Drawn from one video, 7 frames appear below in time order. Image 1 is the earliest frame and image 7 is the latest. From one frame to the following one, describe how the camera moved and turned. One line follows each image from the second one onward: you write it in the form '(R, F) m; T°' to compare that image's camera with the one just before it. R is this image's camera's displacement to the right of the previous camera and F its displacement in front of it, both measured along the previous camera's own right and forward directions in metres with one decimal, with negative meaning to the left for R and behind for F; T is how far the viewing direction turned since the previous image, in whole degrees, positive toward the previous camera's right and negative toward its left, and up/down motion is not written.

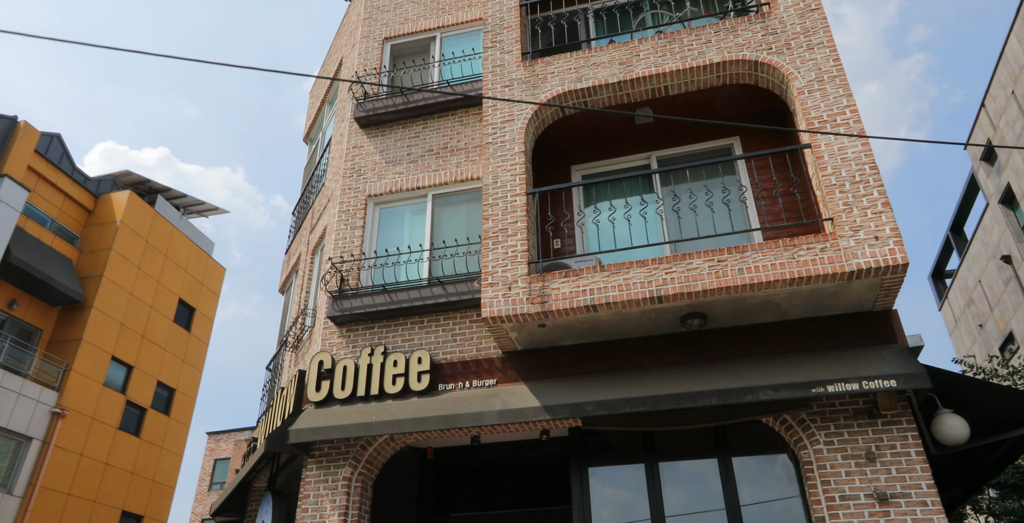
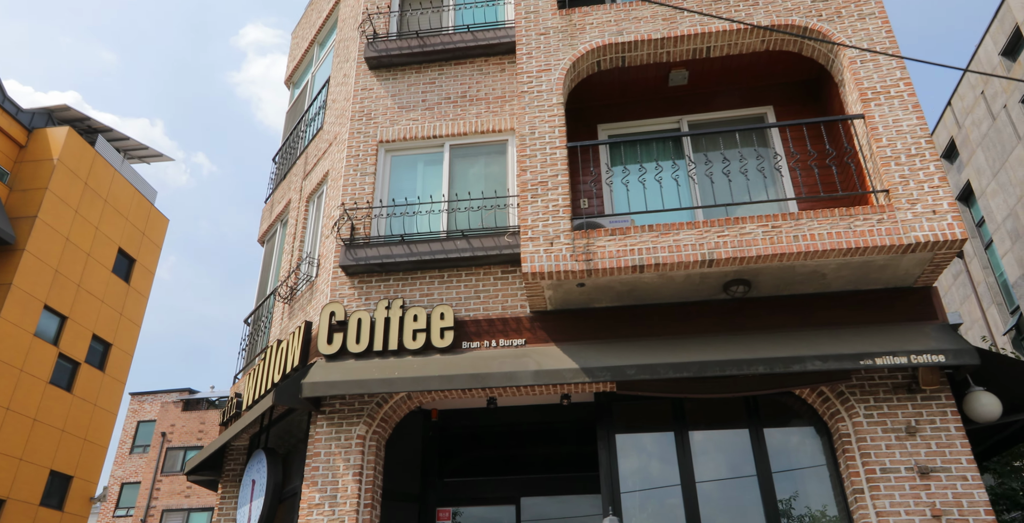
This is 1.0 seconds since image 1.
(-1.2, +0.5) m; +6°
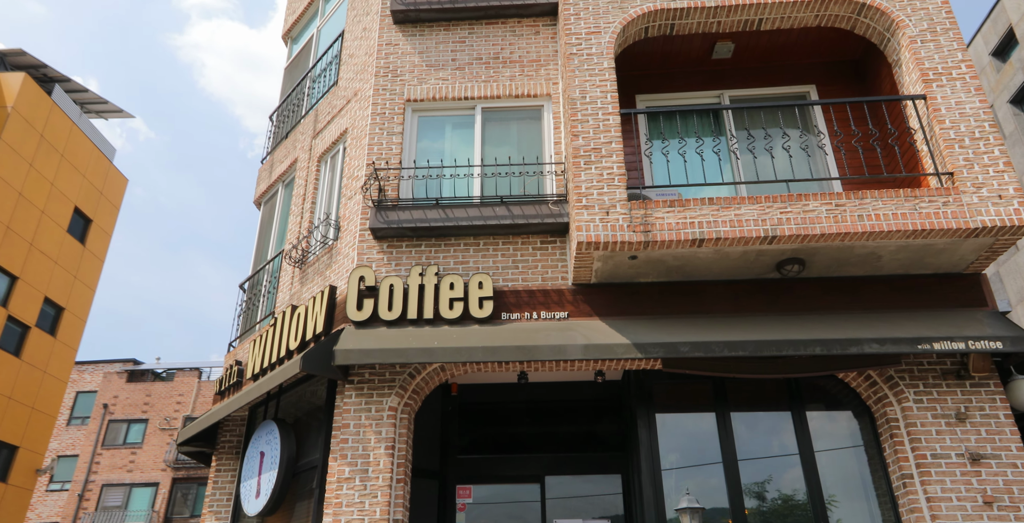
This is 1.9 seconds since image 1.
(-1.1, +0.4) m; +4°
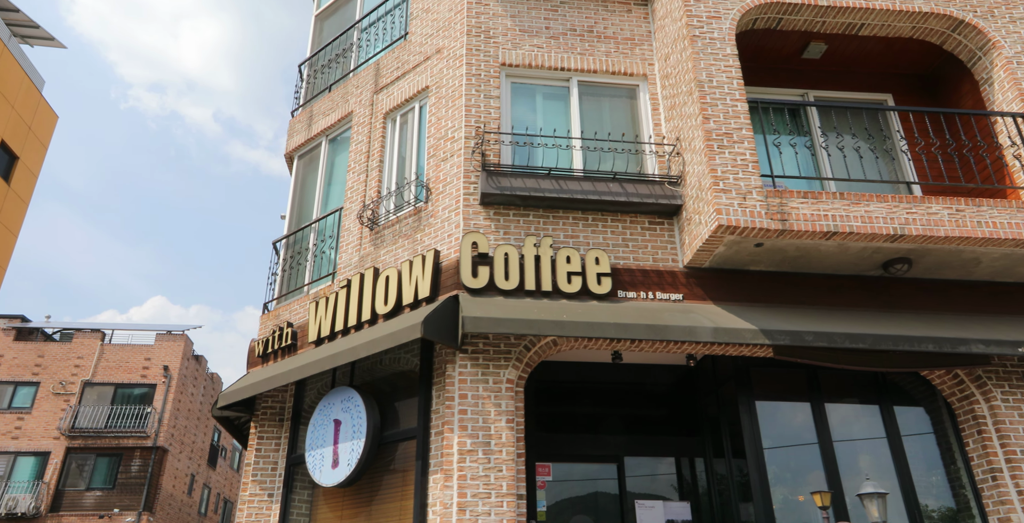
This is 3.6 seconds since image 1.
(-2.4, +0.4) m; +8°
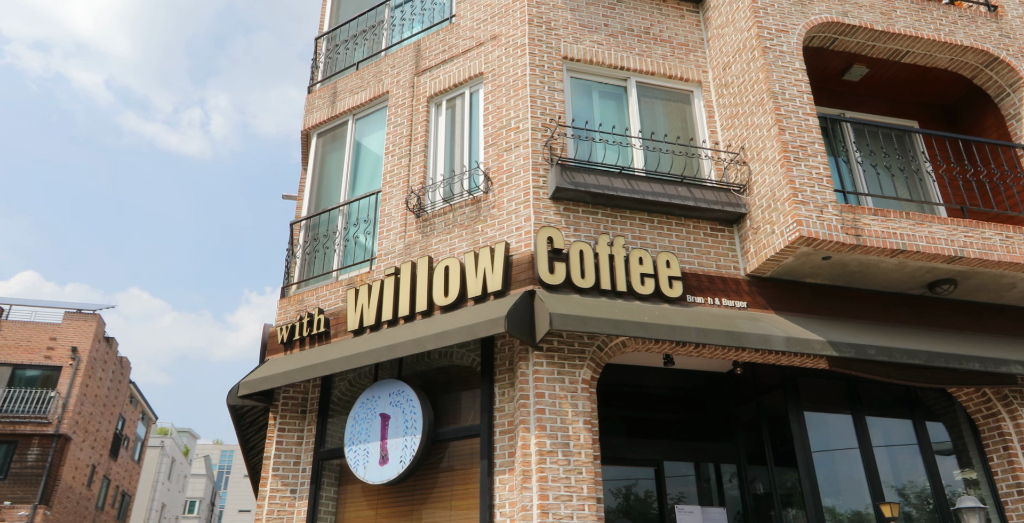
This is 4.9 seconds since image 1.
(-1.8, +0.3) m; +7°
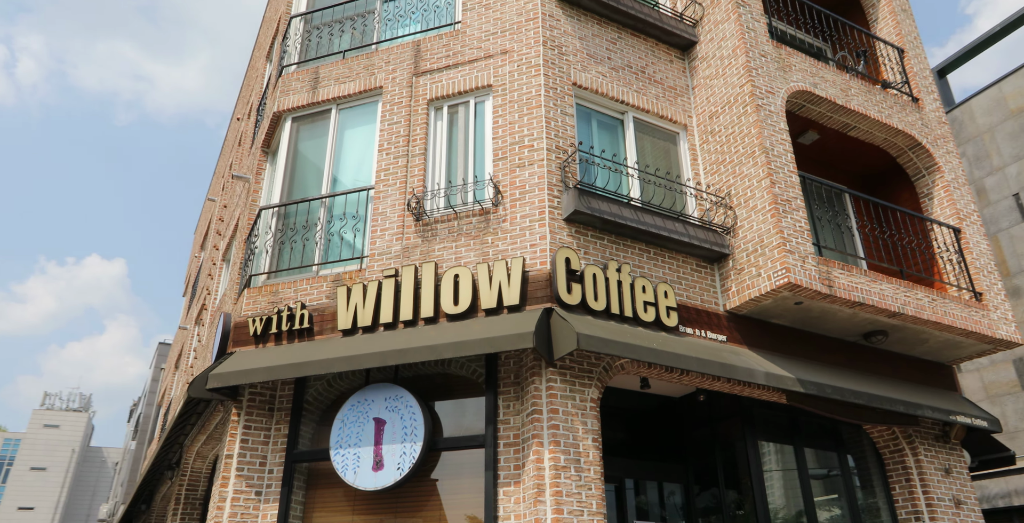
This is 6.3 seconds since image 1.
(-1.9, +0.1) m; +12°
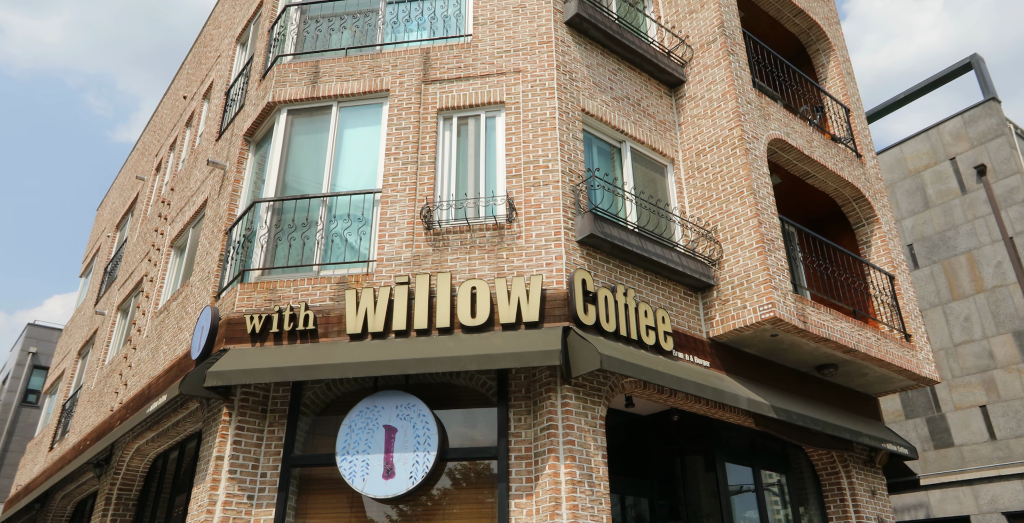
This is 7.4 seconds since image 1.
(-1.6, -0.1) m; +9°
